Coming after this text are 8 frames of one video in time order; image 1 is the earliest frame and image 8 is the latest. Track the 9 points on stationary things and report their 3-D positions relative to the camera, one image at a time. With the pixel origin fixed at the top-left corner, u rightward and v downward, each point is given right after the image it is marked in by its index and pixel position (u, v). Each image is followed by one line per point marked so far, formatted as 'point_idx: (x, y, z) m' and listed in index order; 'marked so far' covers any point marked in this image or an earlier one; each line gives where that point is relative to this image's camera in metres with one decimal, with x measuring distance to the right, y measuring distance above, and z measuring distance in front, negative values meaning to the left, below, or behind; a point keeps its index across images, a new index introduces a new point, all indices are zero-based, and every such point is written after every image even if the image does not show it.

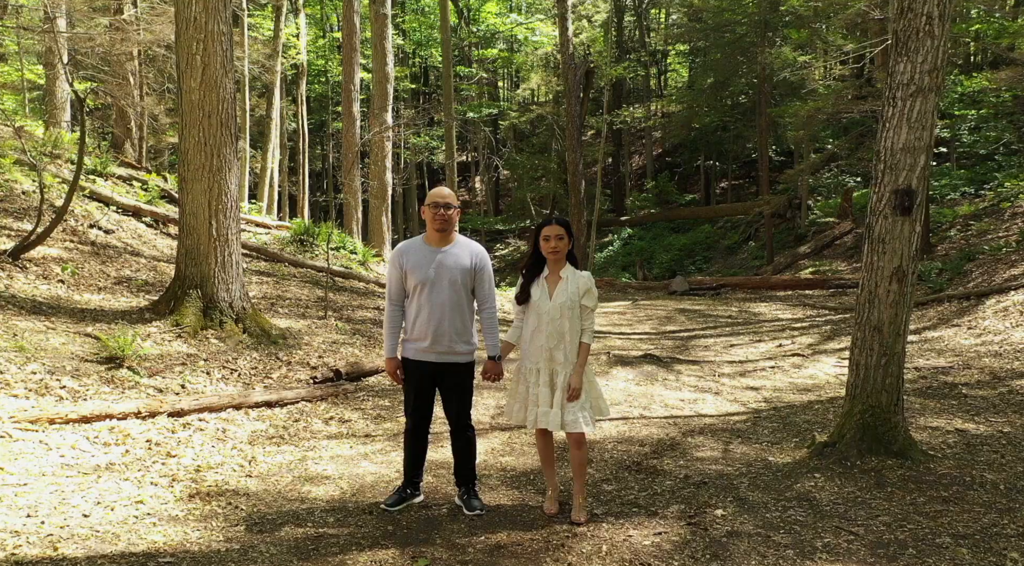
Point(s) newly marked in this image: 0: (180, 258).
0: (-3.1, +0.2, +8.8) m
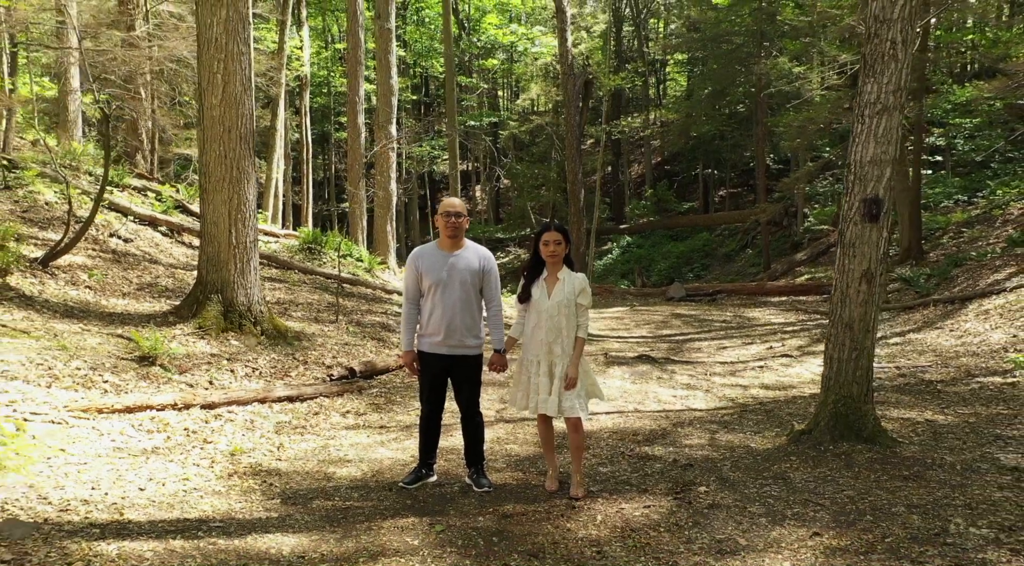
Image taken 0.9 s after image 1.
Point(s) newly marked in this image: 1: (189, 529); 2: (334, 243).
0: (-3.1, +0.2, +9.3) m
1: (-1.6, -1.2, +4.7) m
2: (-3.2, +0.7, +17.2) m
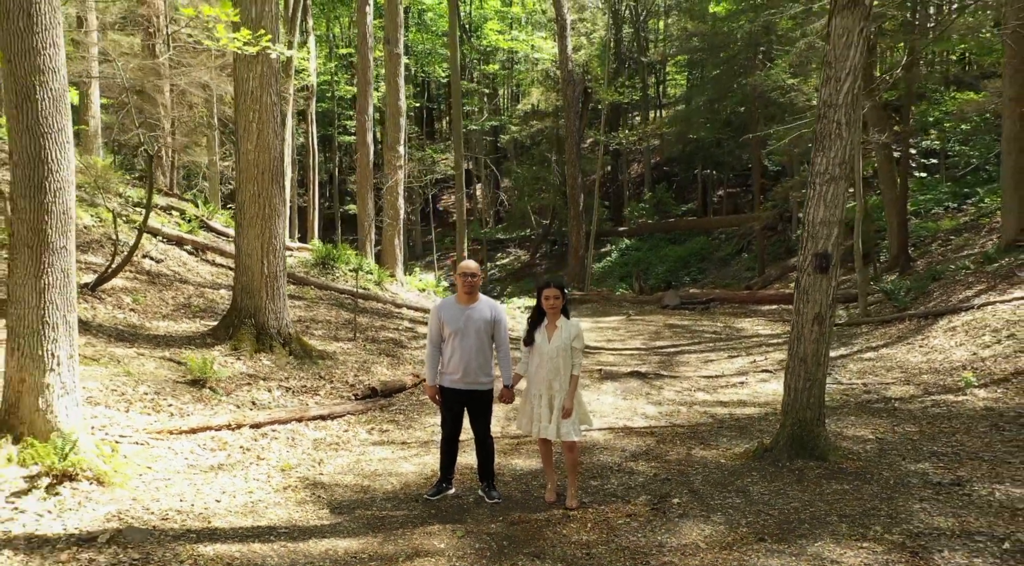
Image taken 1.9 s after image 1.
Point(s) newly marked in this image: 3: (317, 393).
0: (-3.0, -0.1, +10.4) m
1: (-1.5, -1.5, +5.8) m
2: (-3.2, +0.5, +18.3) m
3: (-1.9, -1.1, +9.2) m
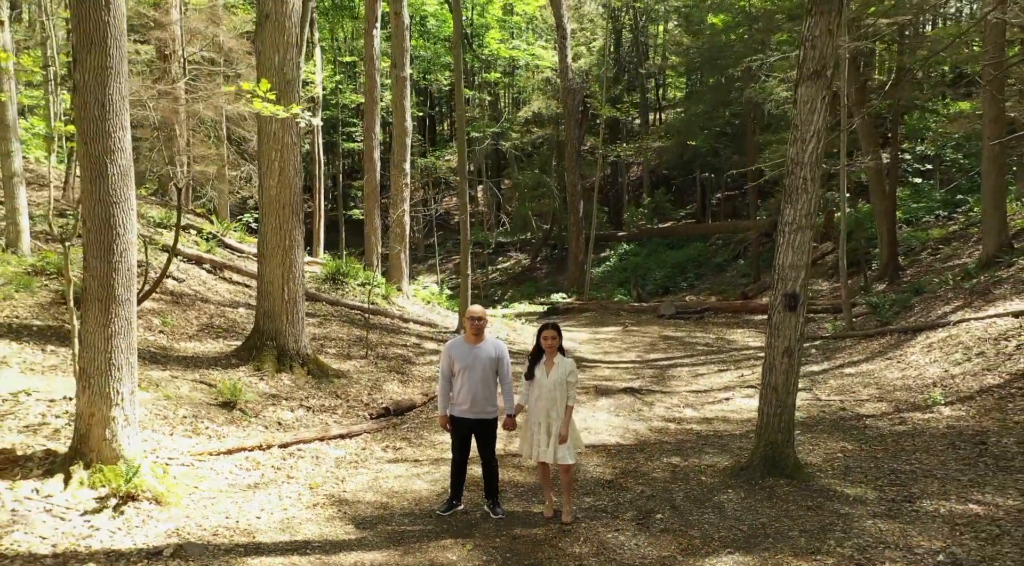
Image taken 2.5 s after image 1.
0: (-3.0, -0.4, +11.3) m
1: (-1.5, -1.9, +6.6) m
2: (-3.2, +0.2, +19.1) m
3: (-1.9, -1.4, +10.1) m
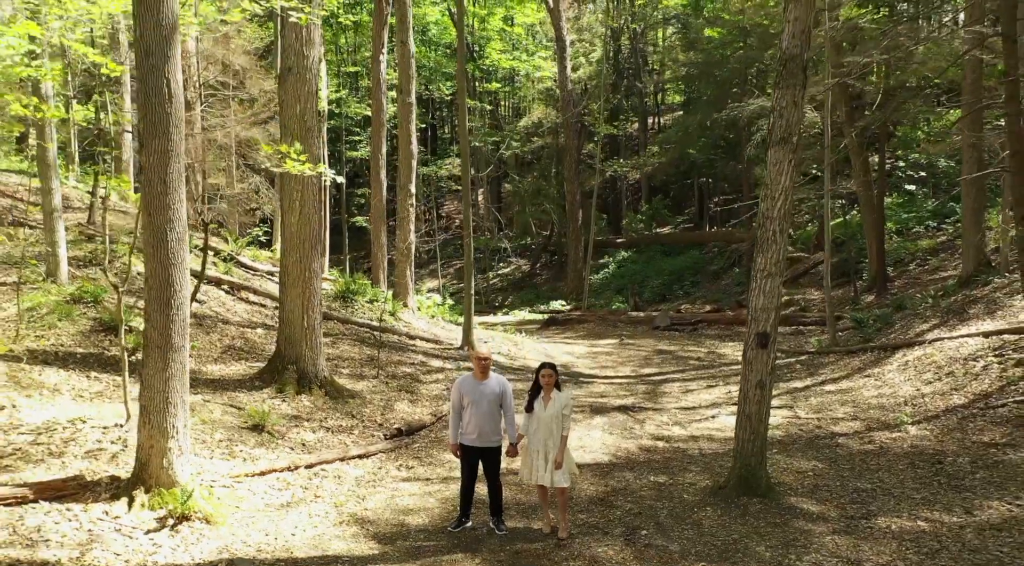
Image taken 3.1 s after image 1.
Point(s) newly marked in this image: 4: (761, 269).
0: (-3.0, -0.8, +12.2) m
1: (-1.5, -2.2, +7.6) m
2: (-3.2, -0.1, +20.1) m
3: (-1.9, -1.7, +11.1) m
4: (+2.3, +0.1, +8.8) m
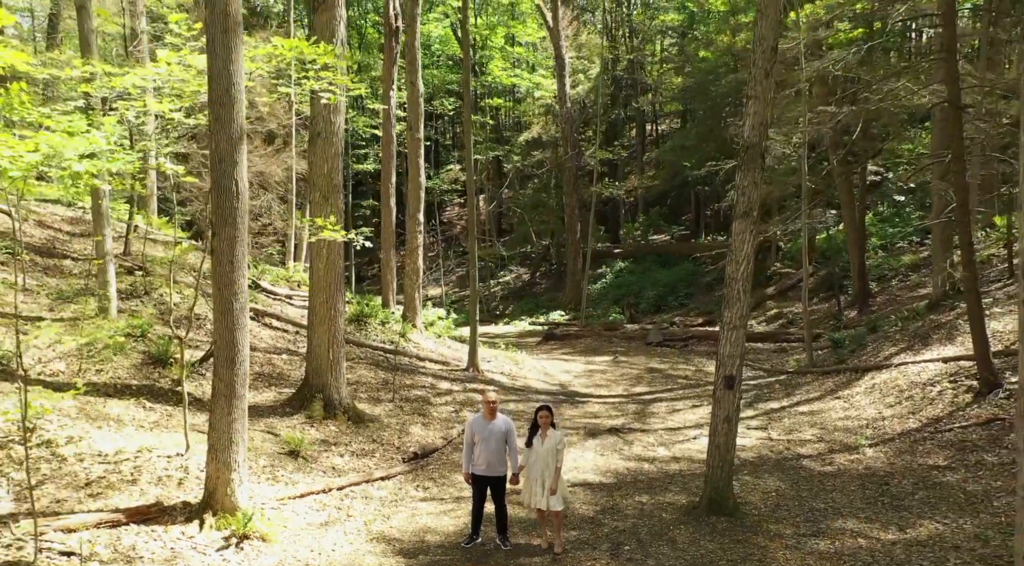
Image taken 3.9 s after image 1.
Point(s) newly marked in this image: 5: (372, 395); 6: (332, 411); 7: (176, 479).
0: (-3.0, -1.3, +13.8) m
1: (-1.5, -2.8, +9.1) m
2: (-3.1, -0.7, +21.6) m
3: (-1.8, -2.3, +12.6) m
4: (+2.4, -0.4, +10.3) m
5: (-2.4, -1.9, +15.9) m
6: (-2.6, -1.9, +13.7) m
7: (-3.5, -2.1, +9.9) m
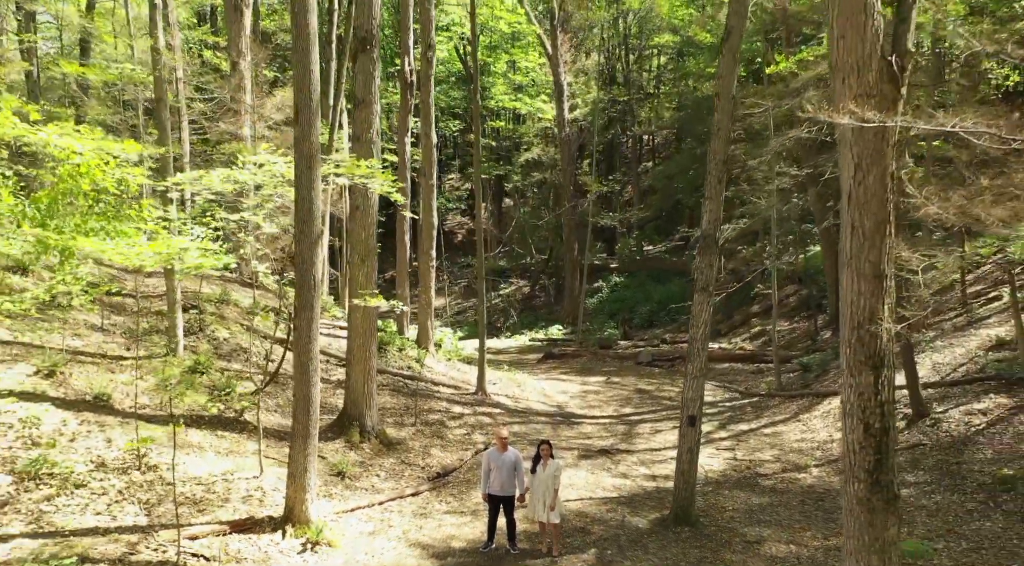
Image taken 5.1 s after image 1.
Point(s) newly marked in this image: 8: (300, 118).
0: (-2.9, -2.1, +16.5) m
1: (-1.4, -3.6, +11.8) m
2: (-3.0, -1.5, +24.3) m
3: (-1.7, -3.1, +15.3) m
4: (+2.5, -1.2, +13.1) m
5: (-2.3, -2.7, +18.6) m
6: (-2.5, -2.7, +16.4) m
7: (-3.4, -2.9, +12.6) m
8: (-2.6, +2.0, +11.6) m
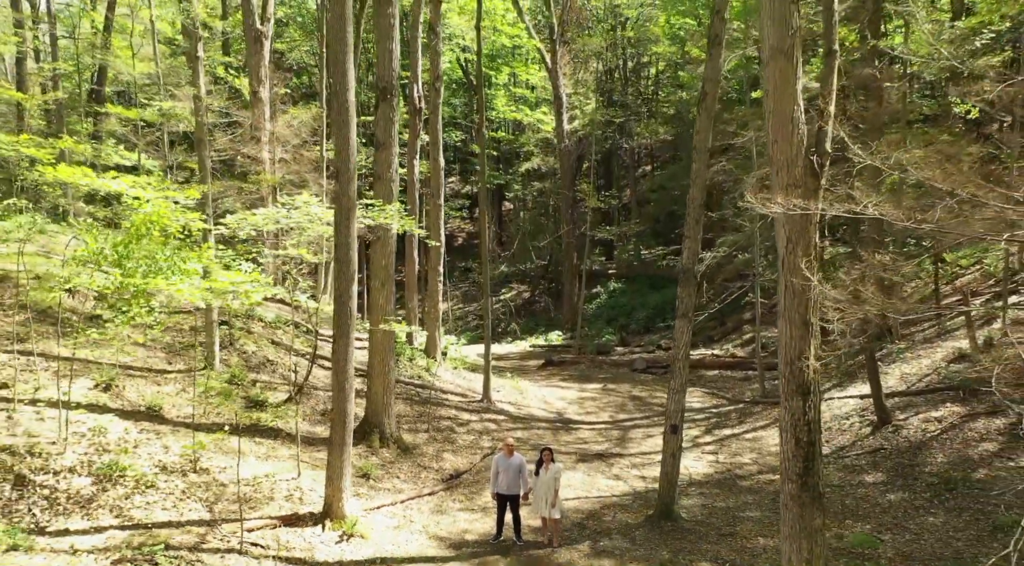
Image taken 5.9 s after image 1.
0: (-2.8, -2.5, +18.4) m
1: (-1.3, -4.0, +13.7) m
2: (-3.0, -1.9, +26.2) m
3: (-1.7, -3.5, +17.2) m
4: (+2.6, -1.7, +15.0) m
5: (-2.2, -3.1, +20.5) m
6: (-2.5, -3.1, +18.4) m
7: (-3.4, -3.3, +14.6) m
8: (-2.5, +1.6, +13.5) m
